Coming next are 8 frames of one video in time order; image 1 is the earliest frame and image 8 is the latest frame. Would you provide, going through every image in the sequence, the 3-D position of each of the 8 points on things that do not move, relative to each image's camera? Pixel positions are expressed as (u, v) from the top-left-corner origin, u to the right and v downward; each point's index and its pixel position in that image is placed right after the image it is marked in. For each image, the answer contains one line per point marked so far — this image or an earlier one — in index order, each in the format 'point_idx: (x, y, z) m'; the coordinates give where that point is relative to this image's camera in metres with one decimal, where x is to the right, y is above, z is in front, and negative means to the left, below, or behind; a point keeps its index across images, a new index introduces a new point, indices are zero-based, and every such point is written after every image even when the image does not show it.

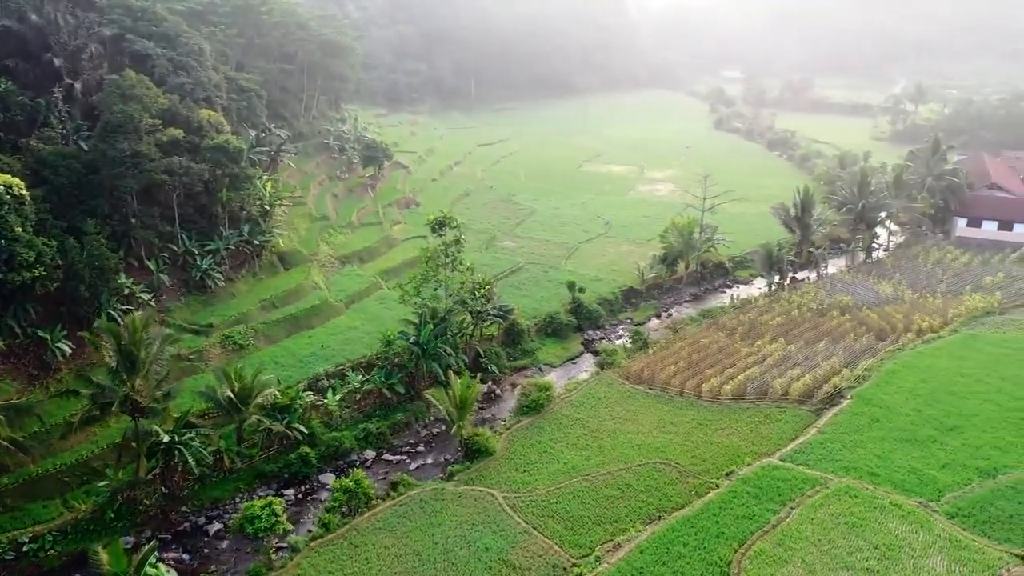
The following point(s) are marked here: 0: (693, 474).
0: (+4.8, -4.9, +18.7) m
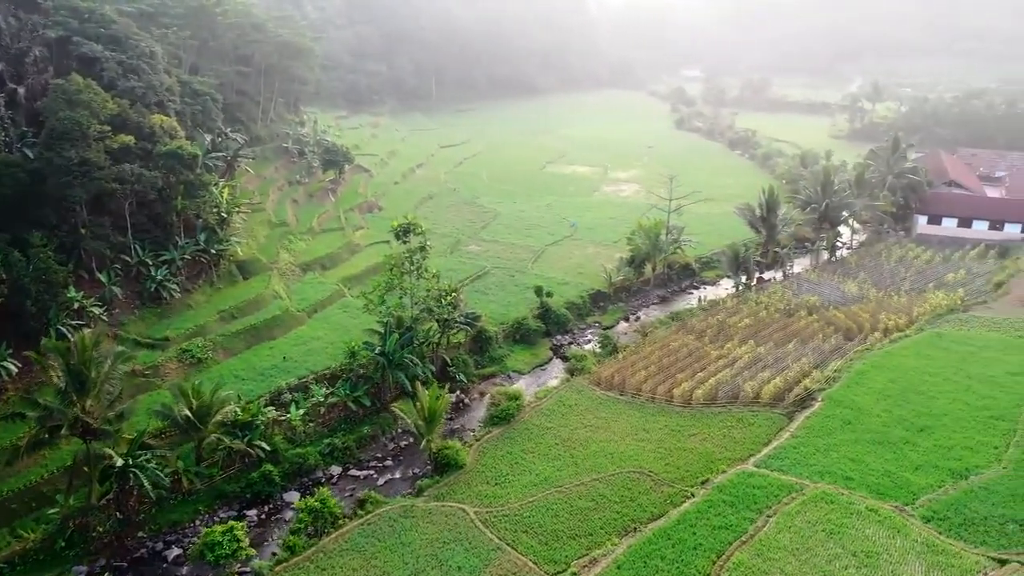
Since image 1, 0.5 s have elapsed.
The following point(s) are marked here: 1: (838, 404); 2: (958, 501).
0: (+4.1, -5.1, +18.4) m
1: (+9.1, -3.2, +19.5) m
2: (+9.7, -4.6, +15.3) m
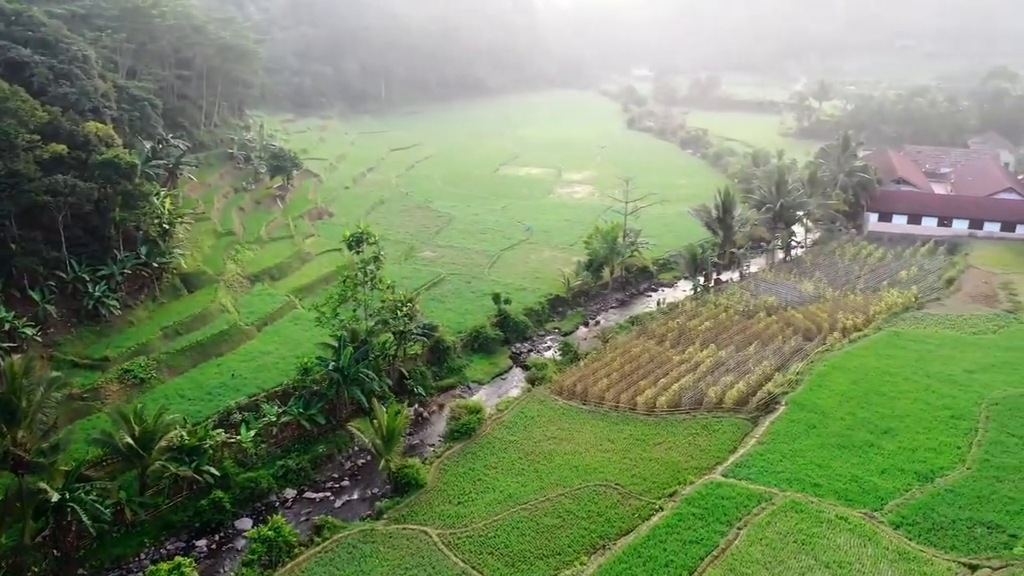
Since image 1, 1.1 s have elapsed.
0: (+3.1, -5.3, +18.0) m
1: (+8.0, -3.3, +19.4) m
2: (+8.9, -4.7, +15.2) m
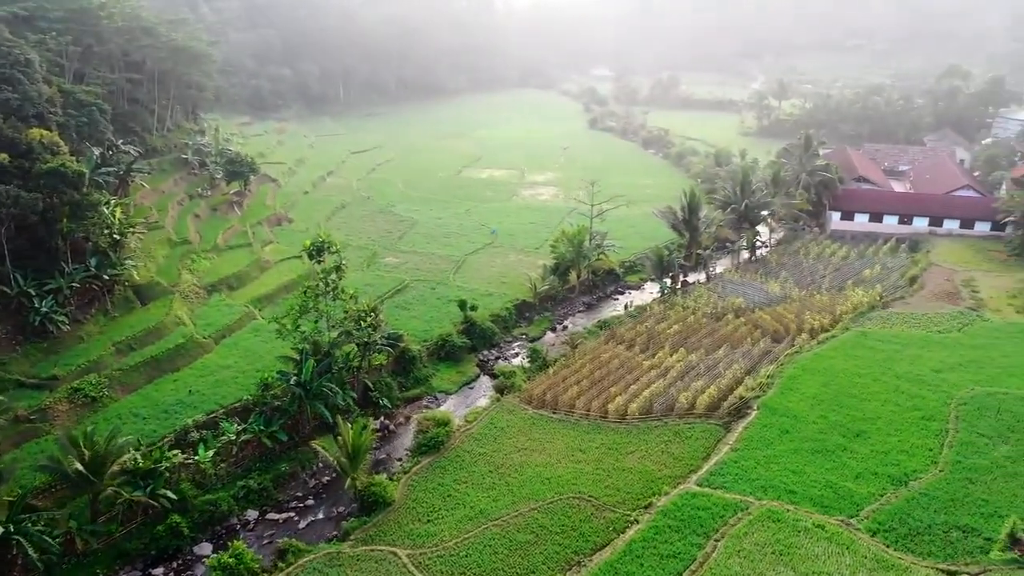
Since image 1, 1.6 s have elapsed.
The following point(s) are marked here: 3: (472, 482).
0: (+2.4, -5.5, +17.6) m
1: (+7.2, -3.4, +19.3) m
2: (+8.3, -4.8, +15.1) m
3: (-1.1, -5.3, +19.2) m
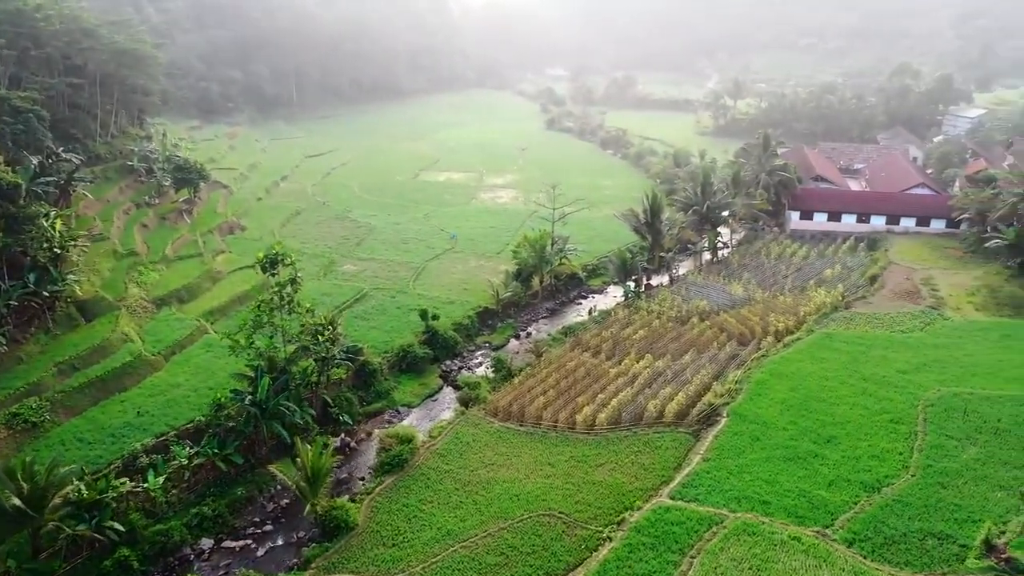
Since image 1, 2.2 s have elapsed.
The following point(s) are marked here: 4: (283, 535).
0: (+1.7, -5.7, +17.1) m
1: (+6.3, -3.6, +19.0) m
2: (+7.7, -4.9, +15.0) m
3: (-2.0, -5.6, +18.5) m
4: (-6.4, -6.9, +19.6) m
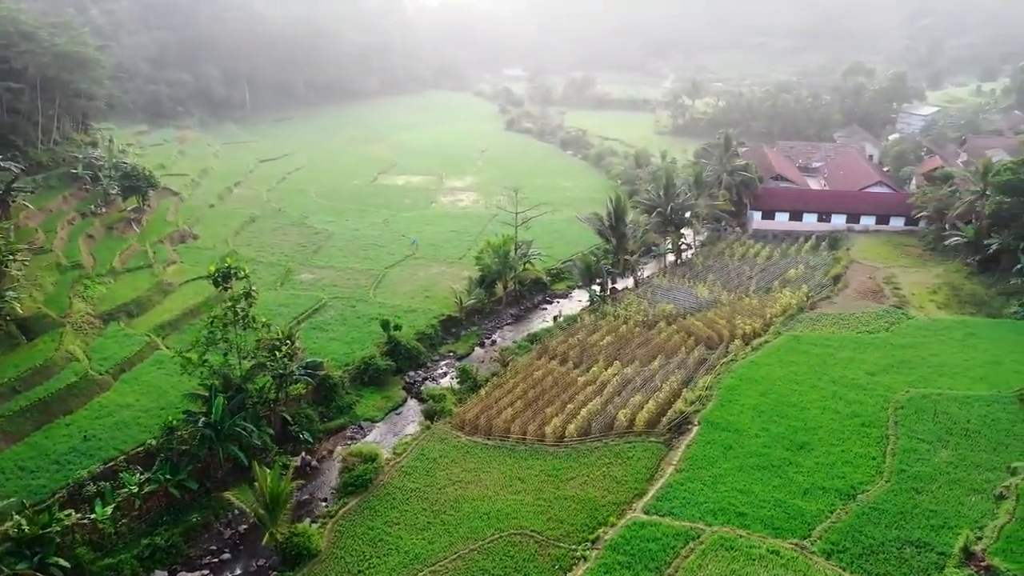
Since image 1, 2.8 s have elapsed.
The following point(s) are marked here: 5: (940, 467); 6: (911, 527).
0: (+1.0, -6.0, +16.5) m
1: (+5.4, -3.7, +18.7) m
2: (+7.1, -5.0, +14.7) m
3: (-2.7, -6.0, +17.8) m
4: (-7.2, -7.4, +18.6) m
5: (+10.0, -4.2, +16.4) m
6: (+8.2, -4.9, +14.6) m
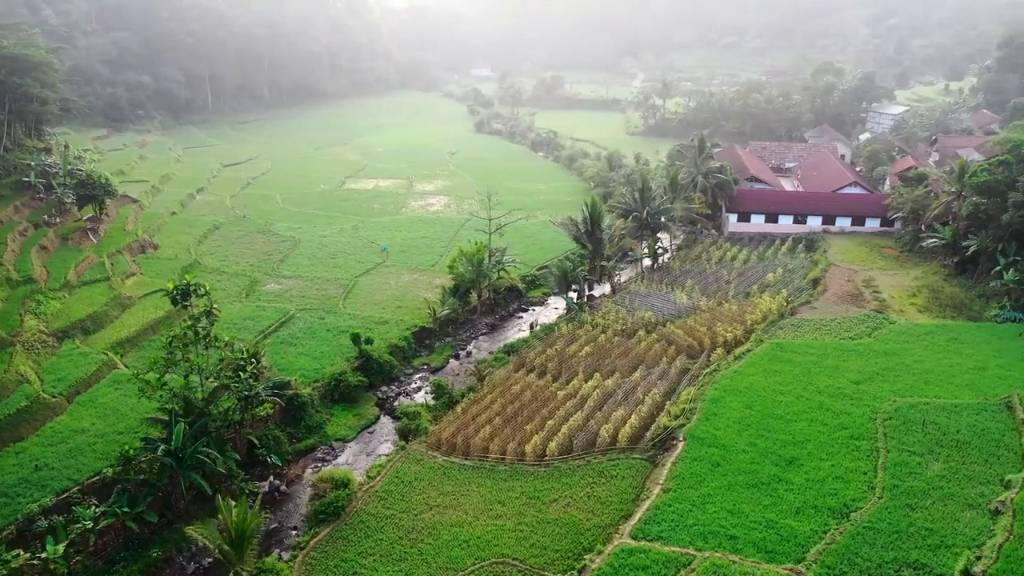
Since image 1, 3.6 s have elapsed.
0: (+0.5, -6.3, +15.8) m
1: (+4.9, -4.0, +18.1) m
2: (+6.7, -5.2, +14.2) m
3: (-3.2, -6.4, +16.8) m
4: (-7.6, -7.8, +17.5) m
5: (+9.5, -4.4, +16.0) m
6: (+7.9, -5.2, +14.1) m
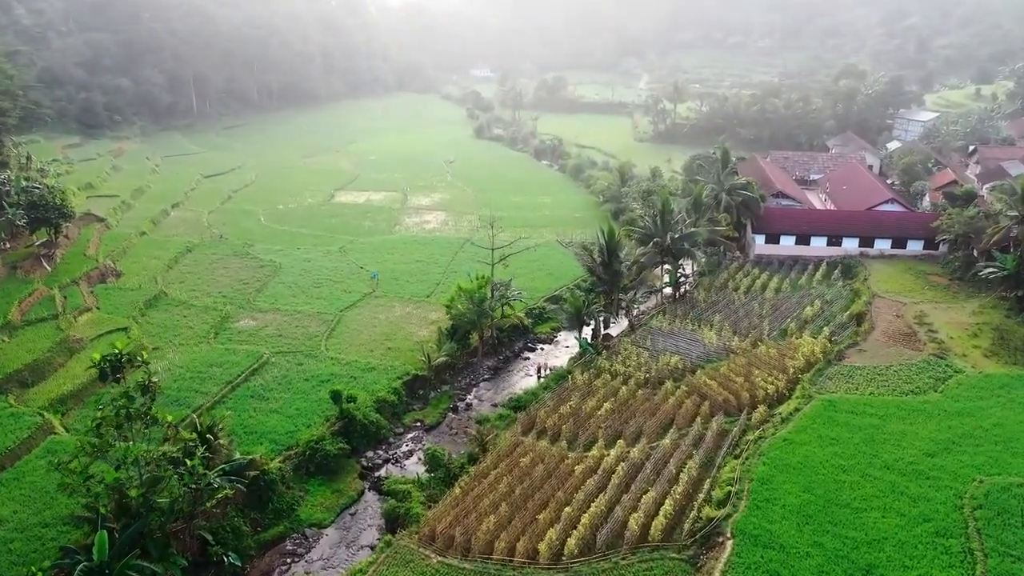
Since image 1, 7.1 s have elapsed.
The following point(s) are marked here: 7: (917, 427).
0: (+0.8, -7.7, +12.4) m
1: (+5.1, -5.3, +14.7) m
2: (+6.9, -6.6, +10.8) m
3: (-3.0, -7.8, +13.4) m
4: (-7.4, -9.2, +14.0) m
5: (+9.8, -5.7, +12.6) m
6: (+8.1, -6.6, +10.7) m
7: (+10.3, -3.5, +17.6) m
